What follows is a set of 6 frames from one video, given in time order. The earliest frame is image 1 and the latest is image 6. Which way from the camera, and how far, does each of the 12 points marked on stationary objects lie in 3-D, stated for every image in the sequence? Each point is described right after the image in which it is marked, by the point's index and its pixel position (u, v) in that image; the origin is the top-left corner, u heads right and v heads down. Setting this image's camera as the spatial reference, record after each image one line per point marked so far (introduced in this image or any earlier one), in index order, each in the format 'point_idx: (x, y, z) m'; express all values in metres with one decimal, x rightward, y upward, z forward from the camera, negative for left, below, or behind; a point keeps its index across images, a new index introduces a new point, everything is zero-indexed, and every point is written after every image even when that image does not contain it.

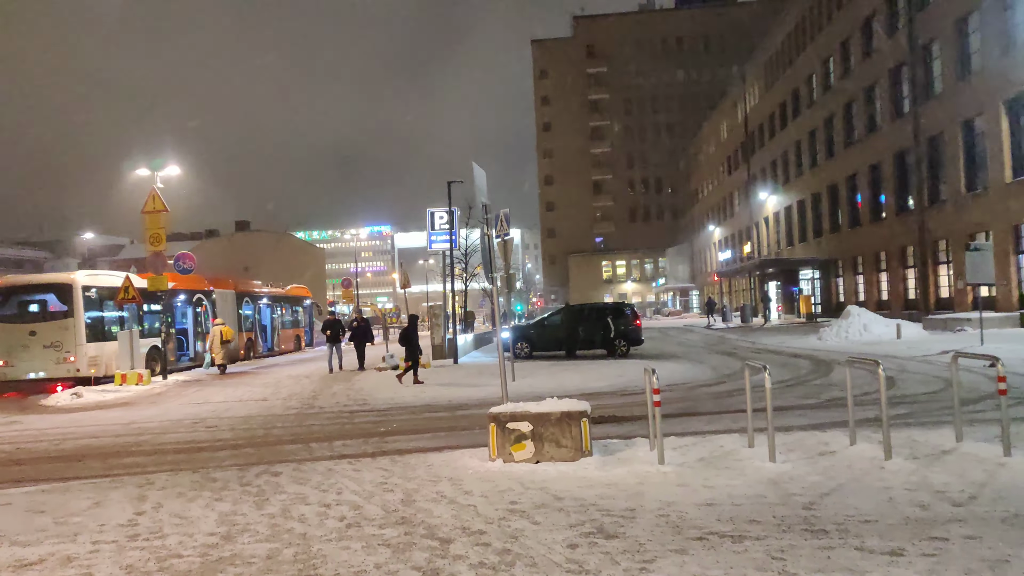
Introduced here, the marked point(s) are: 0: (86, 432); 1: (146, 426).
0: (-7.9, -2.7, +13.3) m
1: (-6.9, -2.6, +13.7) m
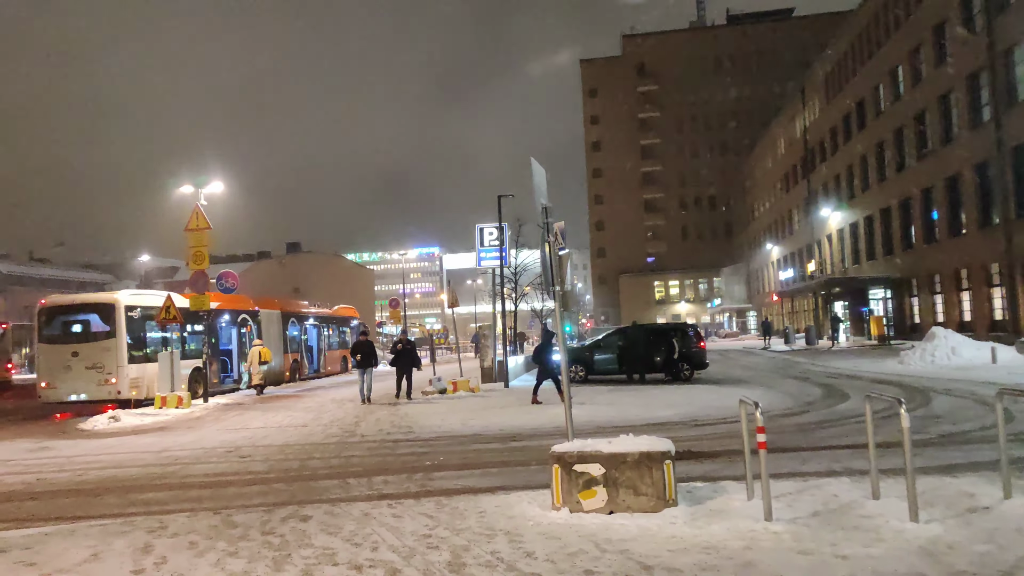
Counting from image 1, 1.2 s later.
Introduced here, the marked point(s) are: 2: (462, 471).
0: (-6.9, -3.0, +12.4) m
1: (-5.9, -2.9, +12.7) m
2: (-0.7, -2.6, +10.4) m
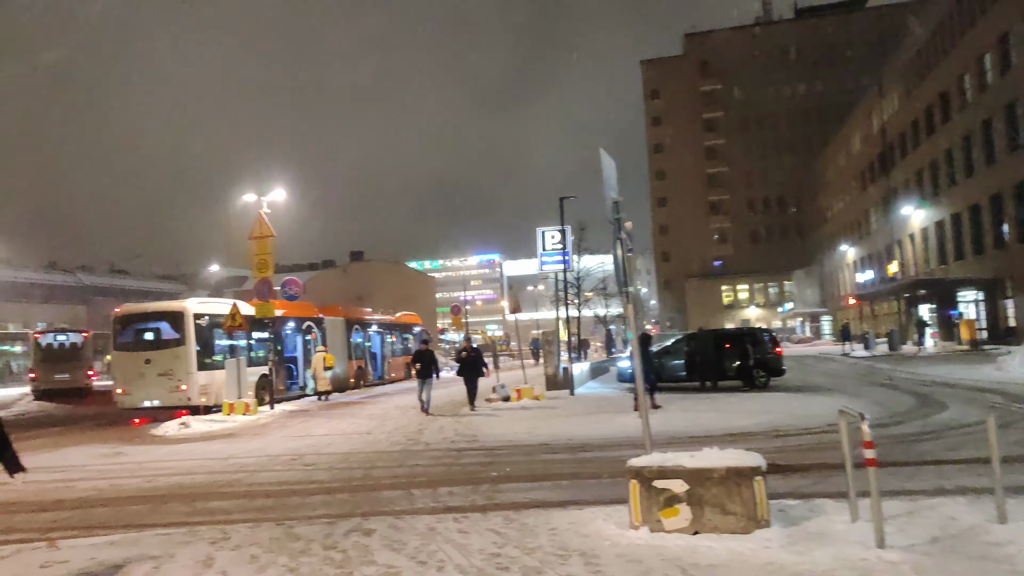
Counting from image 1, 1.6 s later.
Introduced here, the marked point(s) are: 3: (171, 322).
0: (-5.7, -3.1, +12.4) m
1: (-4.7, -3.0, +12.6) m
2: (+0.2, -2.7, +9.9) m
3: (-9.3, -0.9, +19.7) m
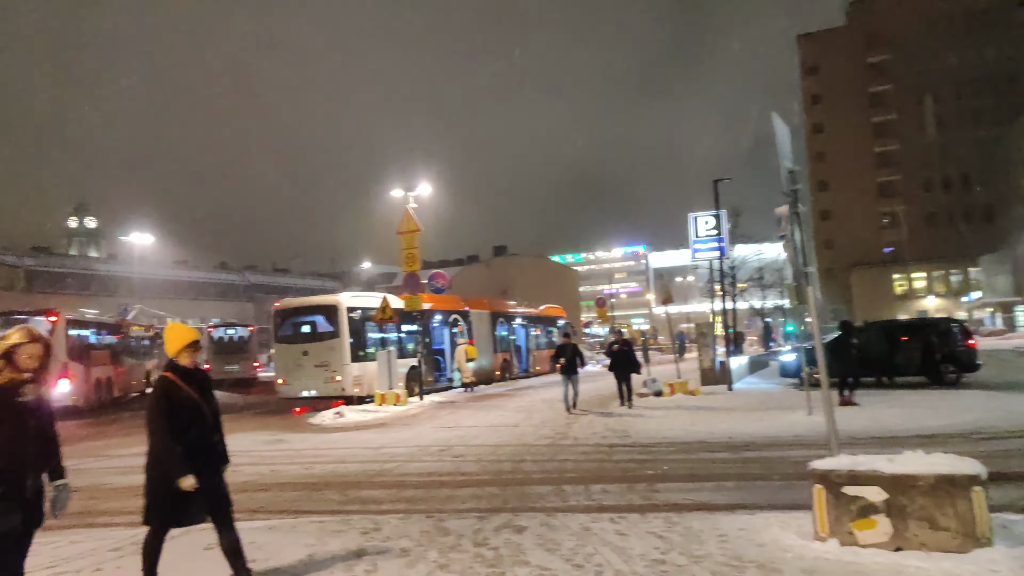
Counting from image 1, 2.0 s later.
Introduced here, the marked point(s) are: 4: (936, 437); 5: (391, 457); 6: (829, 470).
0: (-3.1, -2.9, +12.8) m
1: (-2.1, -2.9, +12.8) m
2: (+2.2, -2.5, +9.1) m
3: (-5.3, -0.8, +20.6) m
4: (+6.2, -2.2, +10.6) m
5: (-2.0, -2.8, +12.1) m
6: (+2.6, -1.5, +5.8) m
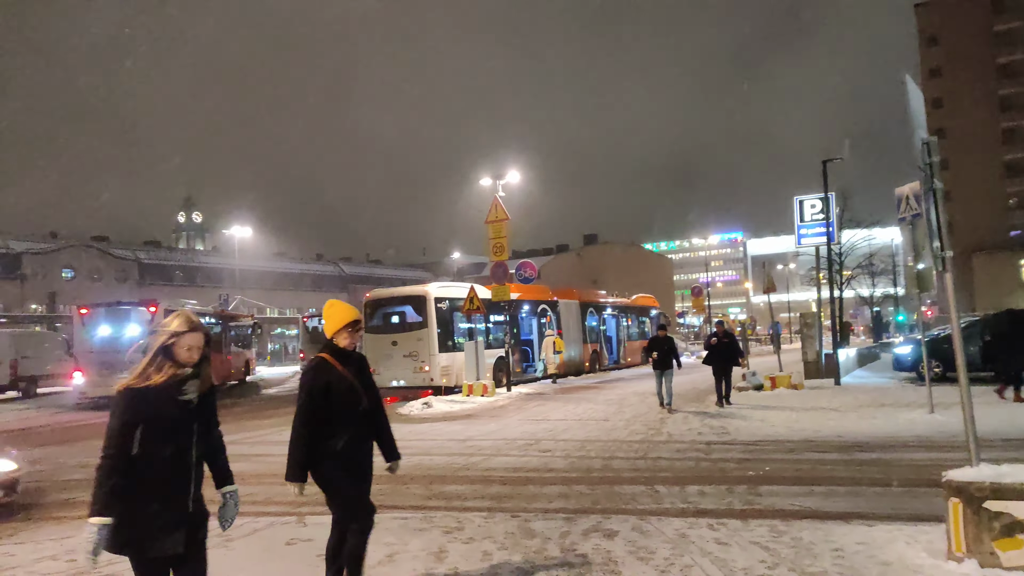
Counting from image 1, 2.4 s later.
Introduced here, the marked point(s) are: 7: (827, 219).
0: (-1.5, -2.8, +12.7) m
1: (-0.5, -2.7, +12.6) m
2: (+3.3, -2.3, +8.4) m
3: (-2.7, -0.5, +20.7) m
4: (+7.4, -2.0, +9.3) m
5: (-0.6, -2.7, +11.9) m
6: (+3.2, -1.4, +5.1) m
7: (+8.5, +1.9, +19.9) m
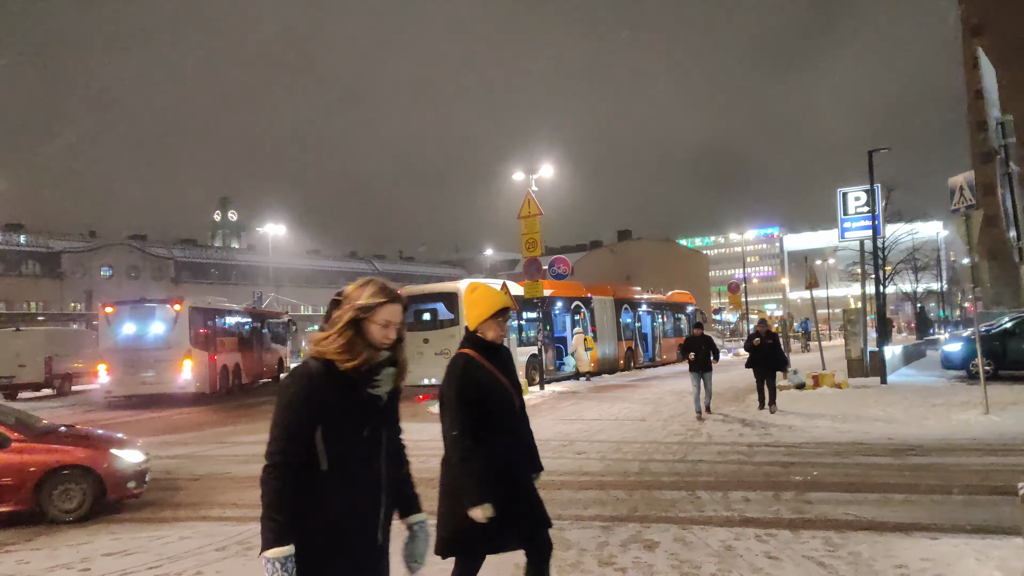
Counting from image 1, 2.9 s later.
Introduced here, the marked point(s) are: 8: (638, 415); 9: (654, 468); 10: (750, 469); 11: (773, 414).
0: (-1.0, -2.7, +12.4) m
1: (0.0, -2.6, +12.2) m
2: (+3.7, -2.2, +7.9) m
3: (-1.8, -0.4, +20.4) m
4: (+7.8, -1.9, +8.6) m
5: (0.0, -2.6, +11.6) m
6: (+3.4, -1.3, +4.6) m
7: (+9.4, +2.0, +19.1) m
8: (+2.6, -2.7, +15.2) m
9: (+1.9, -2.4, +9.7) m
10: (+3.1, -2.4, +9.4) m
11: (+5.2, -2.5, +14.3) m
